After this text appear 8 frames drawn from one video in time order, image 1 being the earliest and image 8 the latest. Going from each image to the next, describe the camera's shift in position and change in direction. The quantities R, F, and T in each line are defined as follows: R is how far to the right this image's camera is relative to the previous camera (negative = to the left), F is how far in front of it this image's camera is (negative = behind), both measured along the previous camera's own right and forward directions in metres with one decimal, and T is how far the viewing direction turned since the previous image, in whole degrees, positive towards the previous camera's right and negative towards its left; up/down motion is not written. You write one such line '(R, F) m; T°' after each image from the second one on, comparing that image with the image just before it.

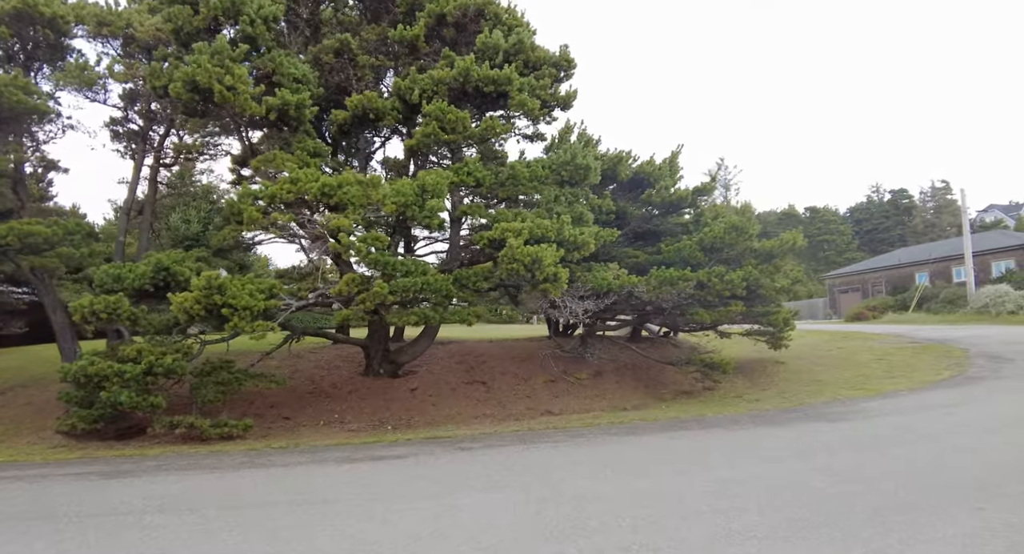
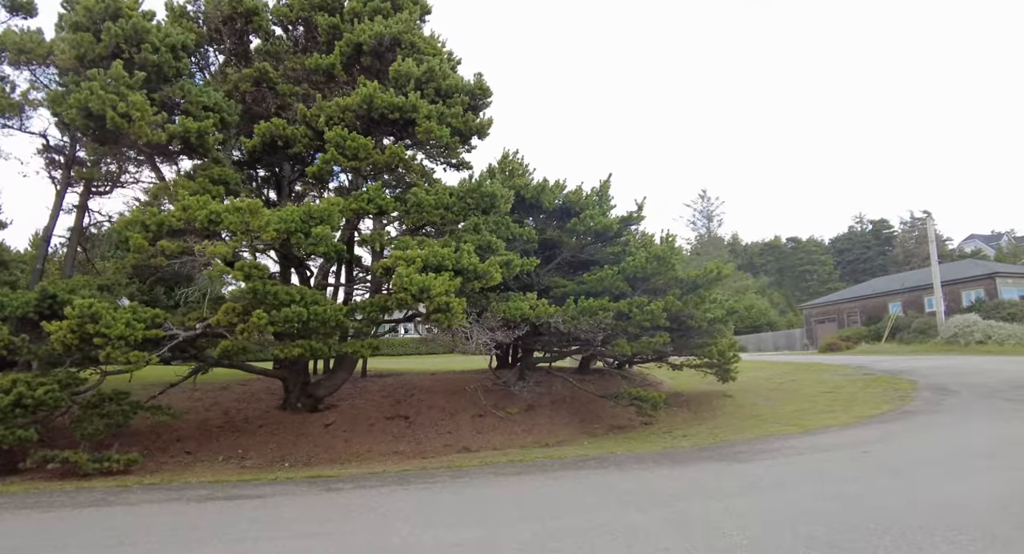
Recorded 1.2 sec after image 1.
(+1.6, +0.3) m; 0°
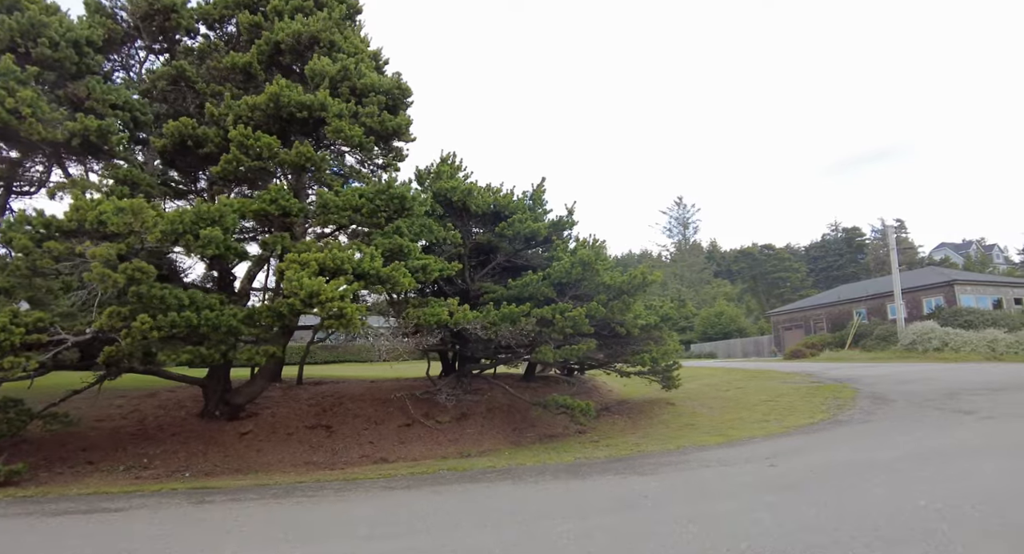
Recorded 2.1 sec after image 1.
(+1.3, +0.3) m; +1°
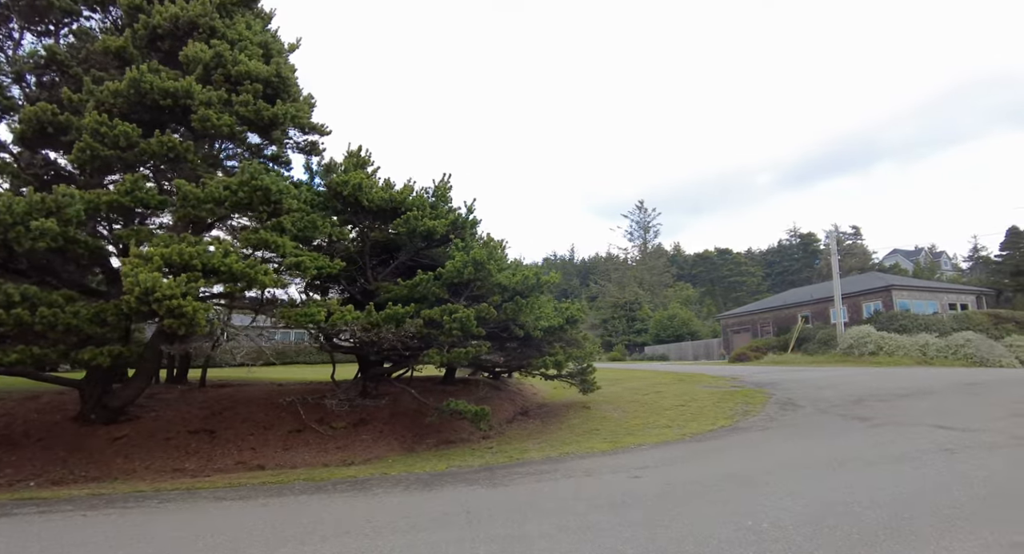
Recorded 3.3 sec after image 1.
(+1.7, +0.4) m; +2°
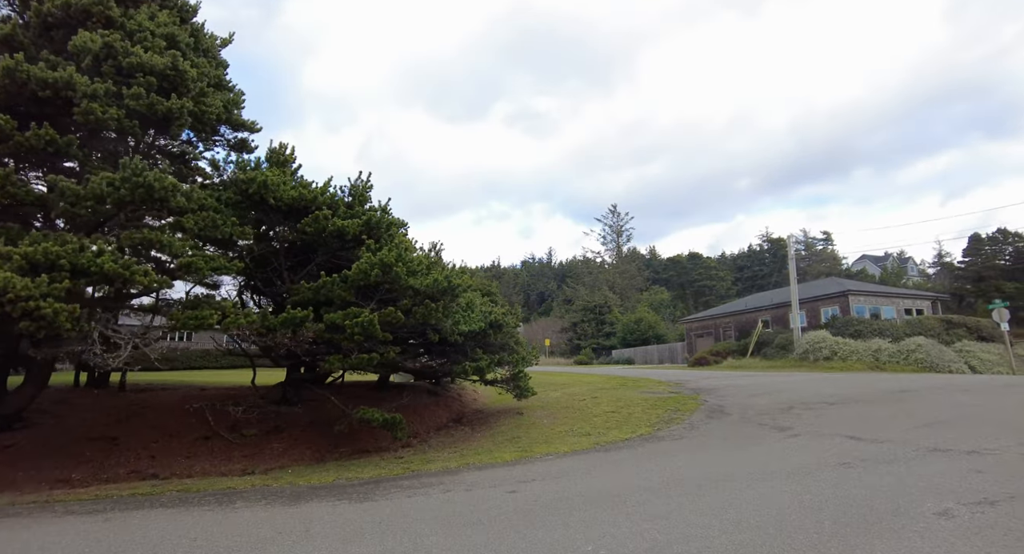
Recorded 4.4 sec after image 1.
(+1.4, +0.3) m; +1°
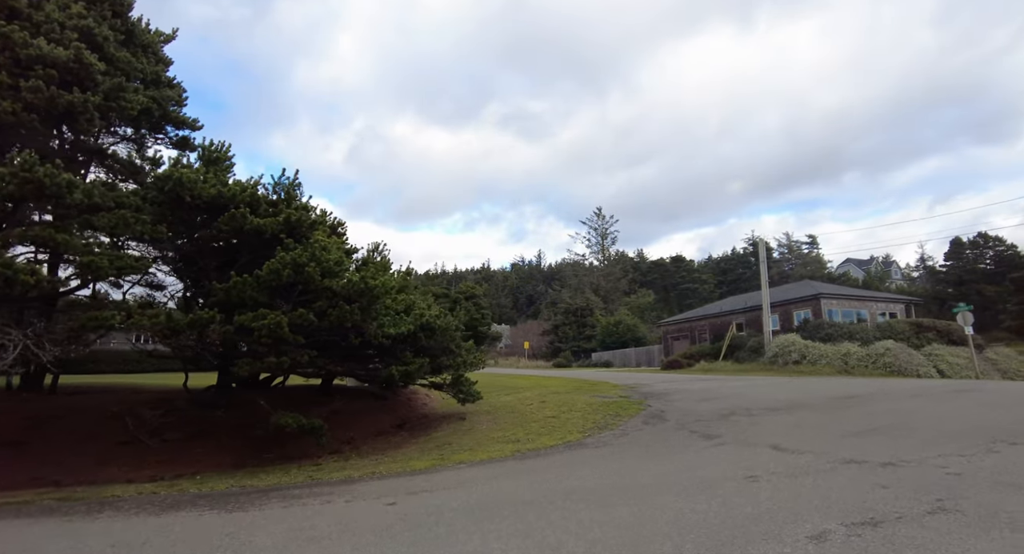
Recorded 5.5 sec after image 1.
(+1.4, +0.3) m; 0°
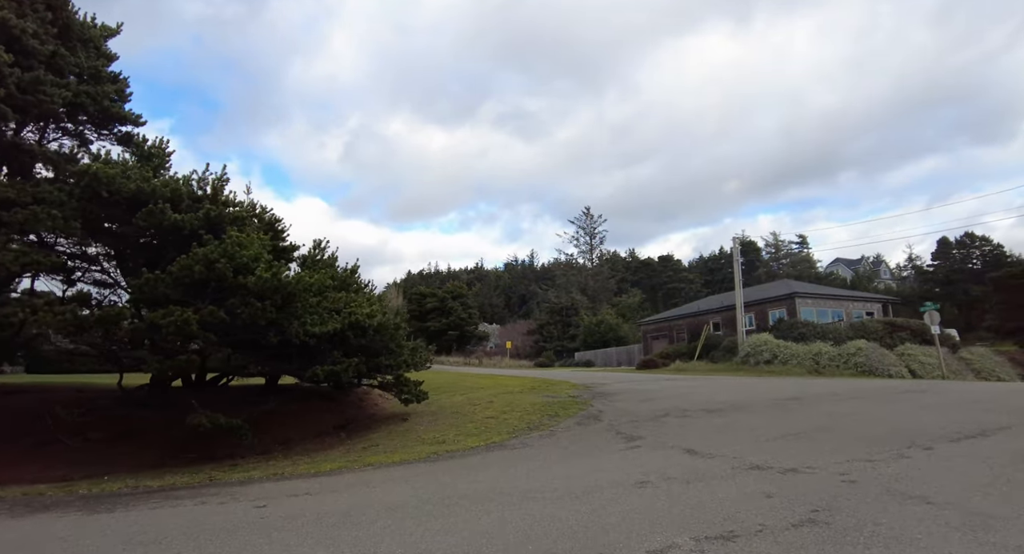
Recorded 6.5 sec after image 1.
(+1.5, +0.3) m; 0°
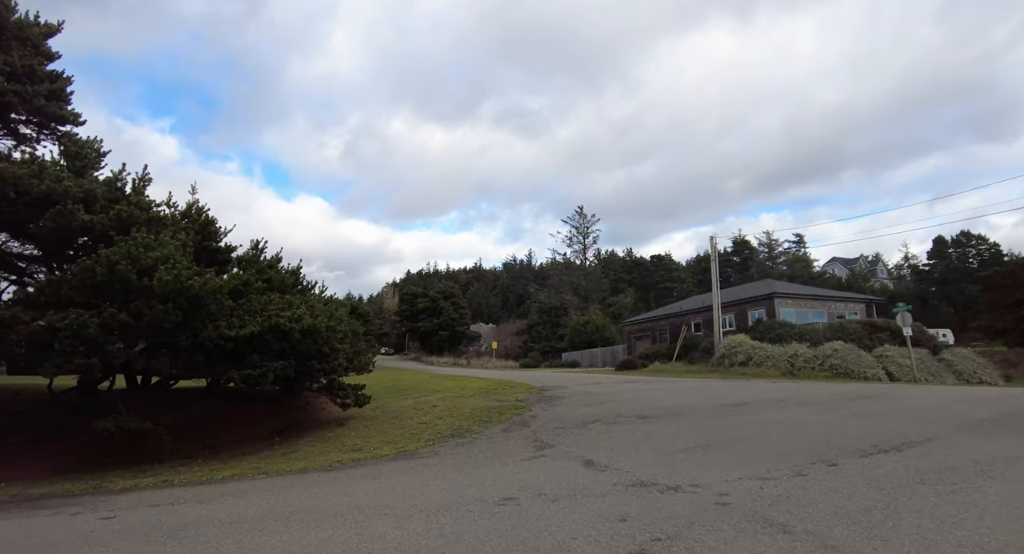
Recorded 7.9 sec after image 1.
(+1.6, +0.4) m; -1°
